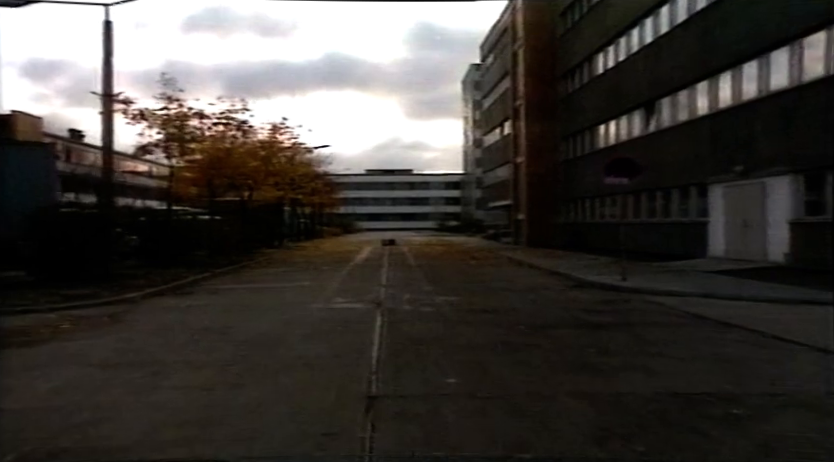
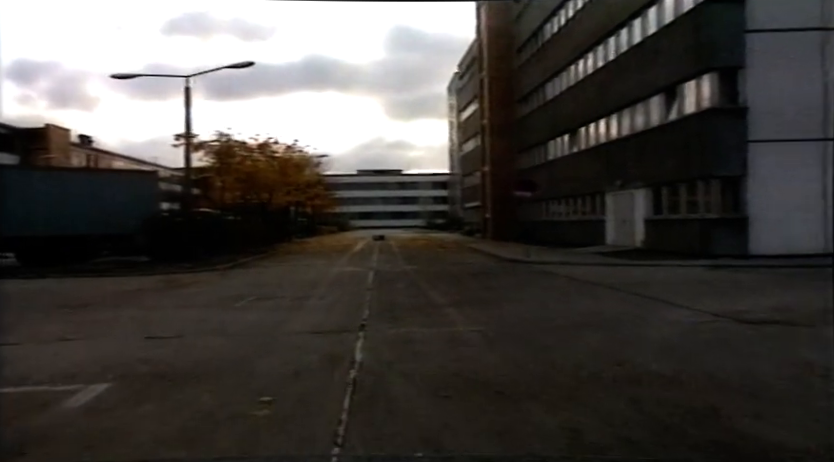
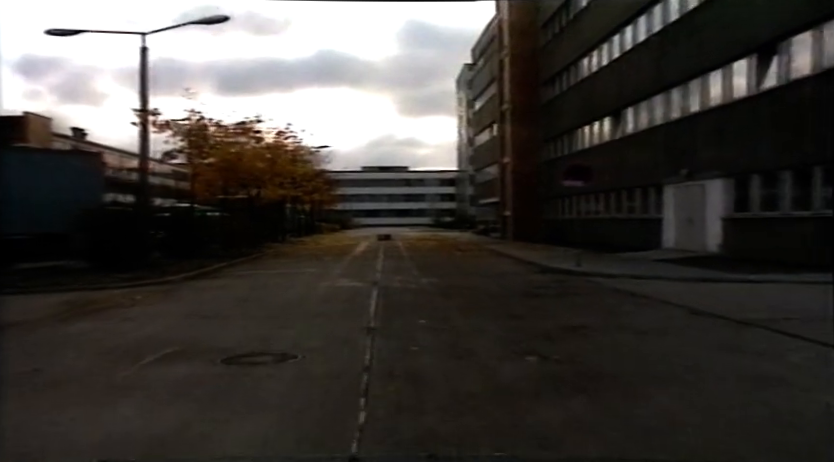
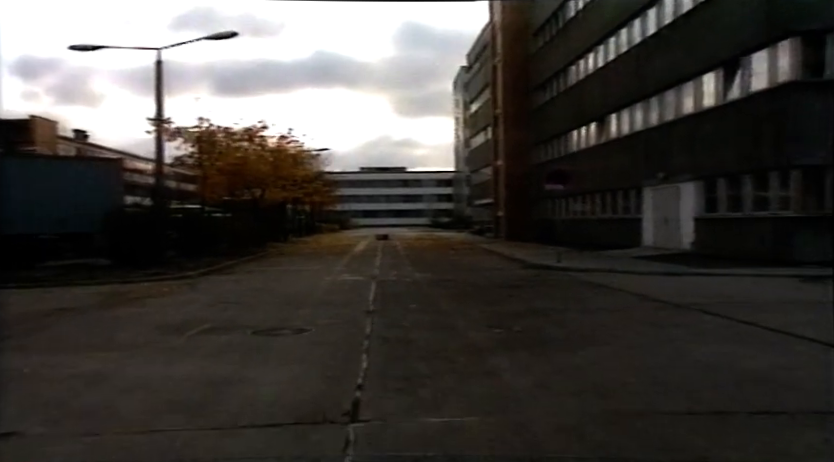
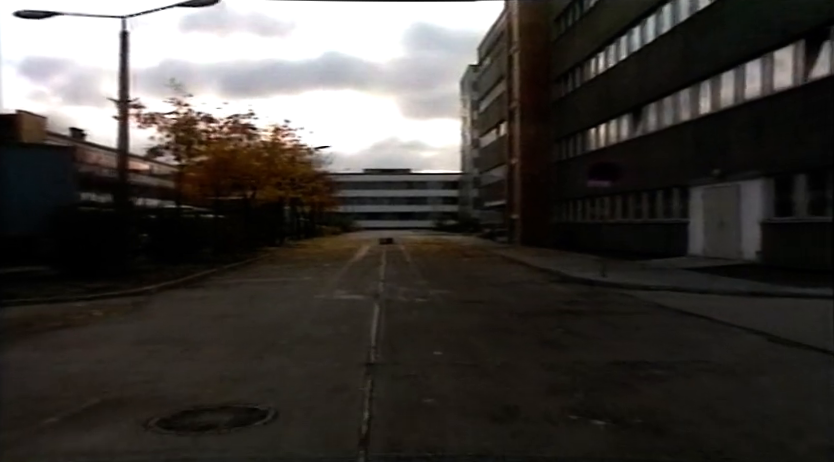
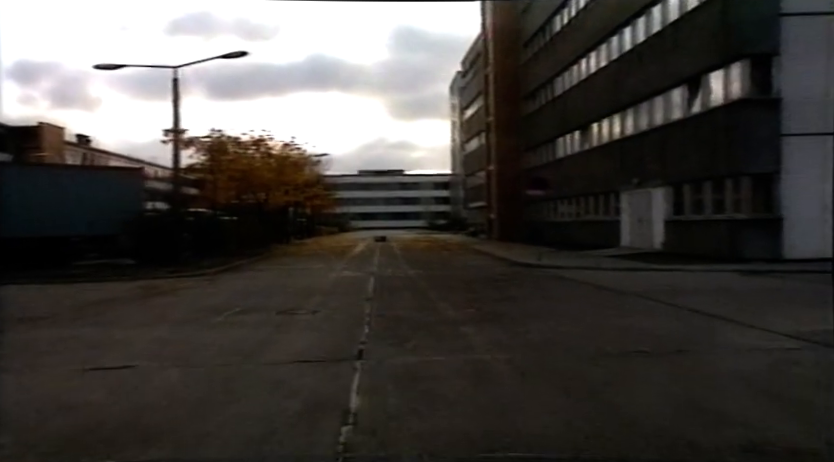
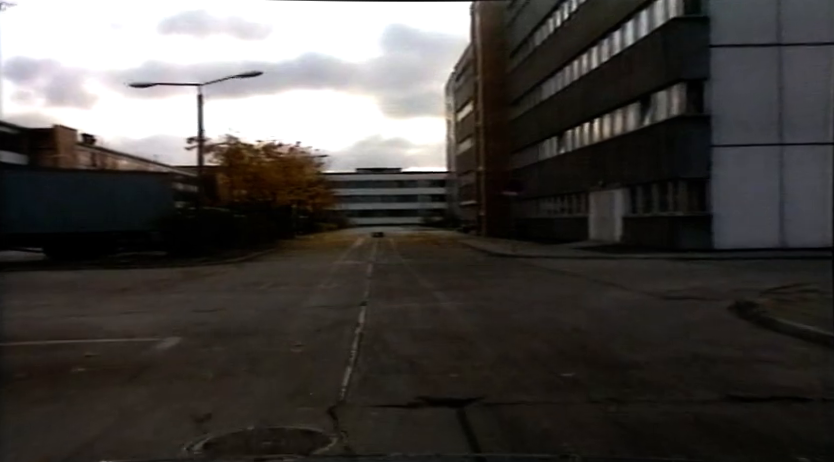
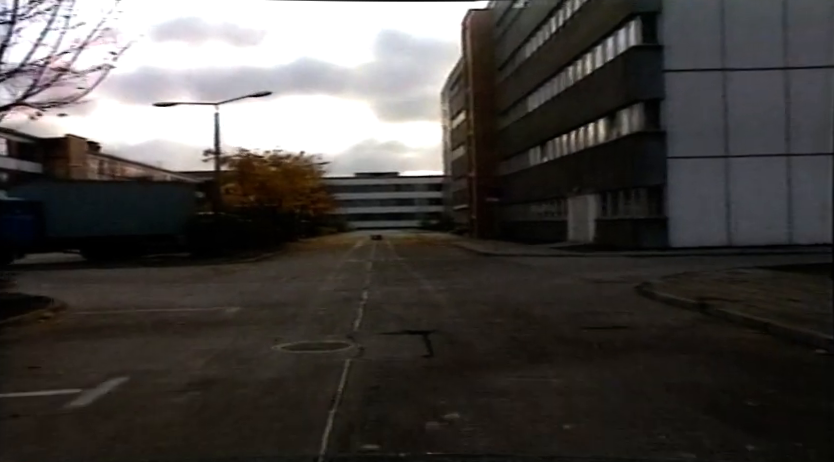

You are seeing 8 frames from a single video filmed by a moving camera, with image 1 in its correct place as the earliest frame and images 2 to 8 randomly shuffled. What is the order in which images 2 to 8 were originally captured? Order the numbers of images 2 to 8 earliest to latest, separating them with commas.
5, 3, 4, 6, 2, 7, 8
